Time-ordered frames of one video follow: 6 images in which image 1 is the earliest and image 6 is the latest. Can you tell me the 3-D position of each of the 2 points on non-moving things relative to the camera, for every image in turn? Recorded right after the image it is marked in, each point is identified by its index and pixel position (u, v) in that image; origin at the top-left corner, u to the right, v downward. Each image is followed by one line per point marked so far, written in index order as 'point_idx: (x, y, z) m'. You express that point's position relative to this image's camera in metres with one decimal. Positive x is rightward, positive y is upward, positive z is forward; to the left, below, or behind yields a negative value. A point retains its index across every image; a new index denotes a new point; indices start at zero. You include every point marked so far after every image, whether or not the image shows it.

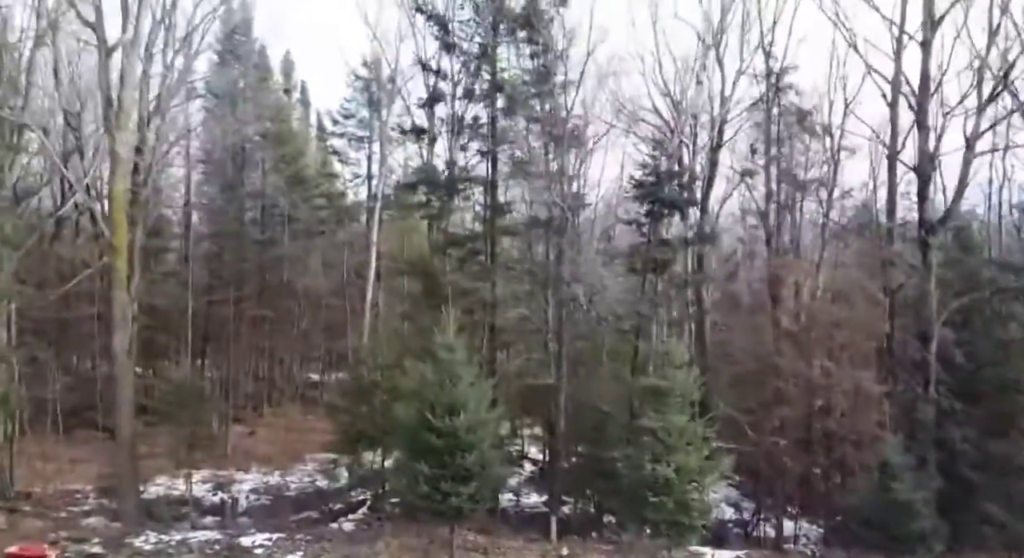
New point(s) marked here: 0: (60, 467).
0: (-8.1, -3.4, +15.7) m
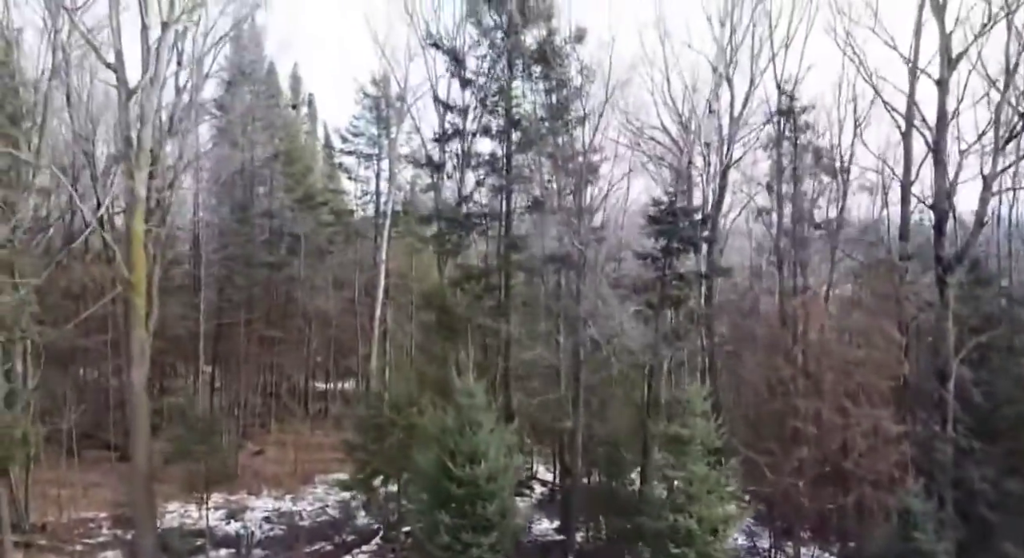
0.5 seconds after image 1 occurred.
0: (-7.8, -3.8, +15.7) m
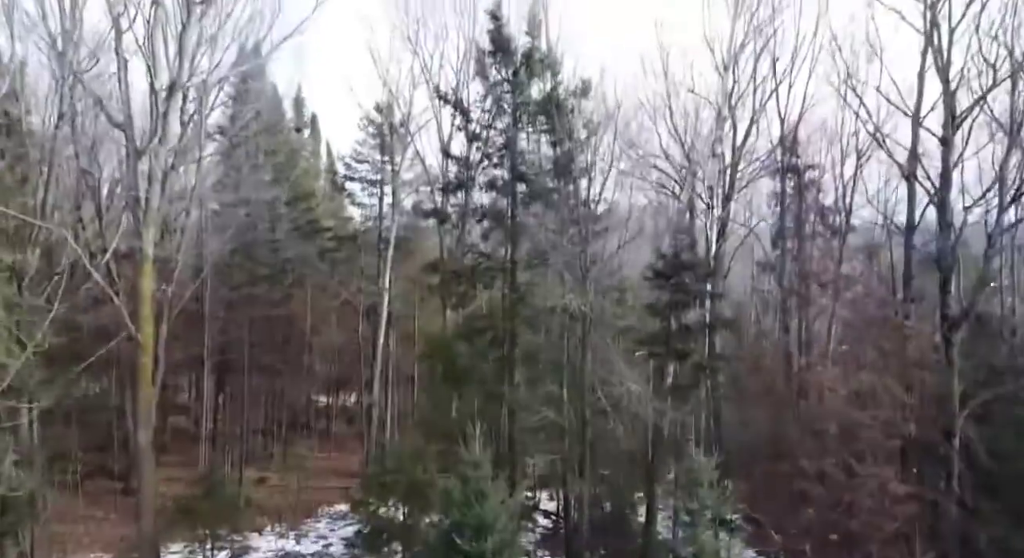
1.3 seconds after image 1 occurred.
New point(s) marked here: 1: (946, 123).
0: (-7.8, -4.6, +15.8) m
1: (+5.9, +2.1, +11.9) m
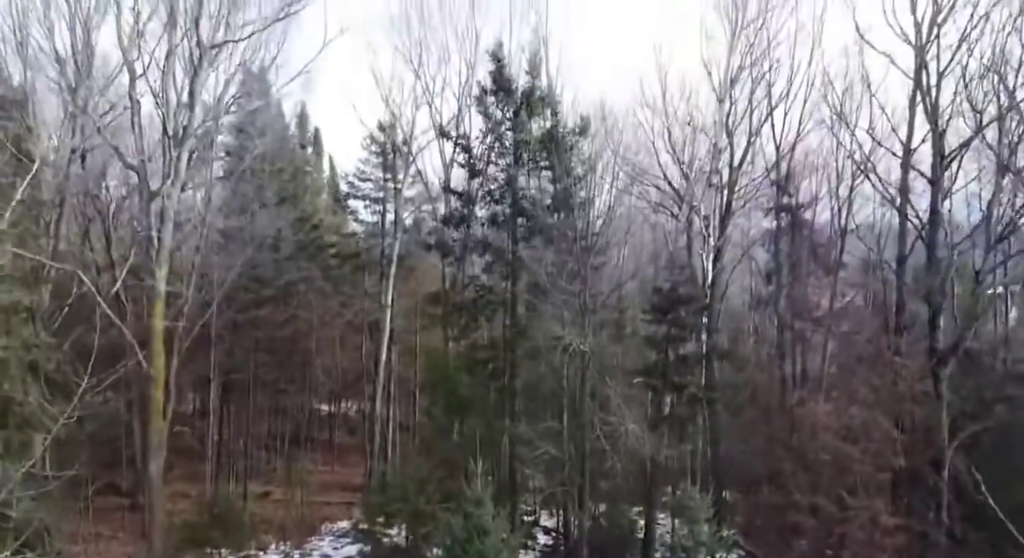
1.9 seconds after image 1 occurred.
0: (-7.8, -5.1, +16.1) m
1: (+5.9, +1.6, +12.2) m
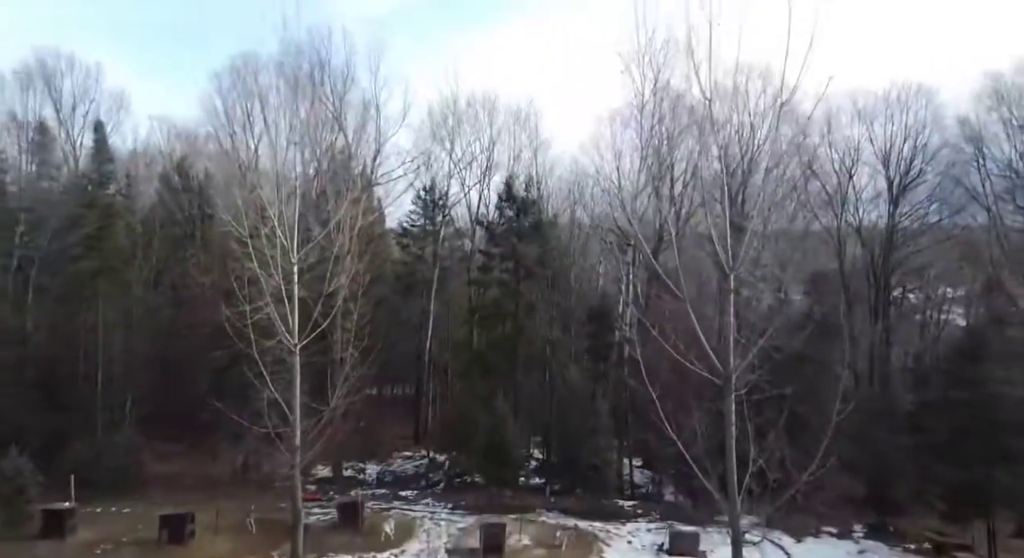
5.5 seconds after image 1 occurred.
0: (-7.7, -5.7, +27.6) m
1: (+6.0, +1.0, +23.7) m
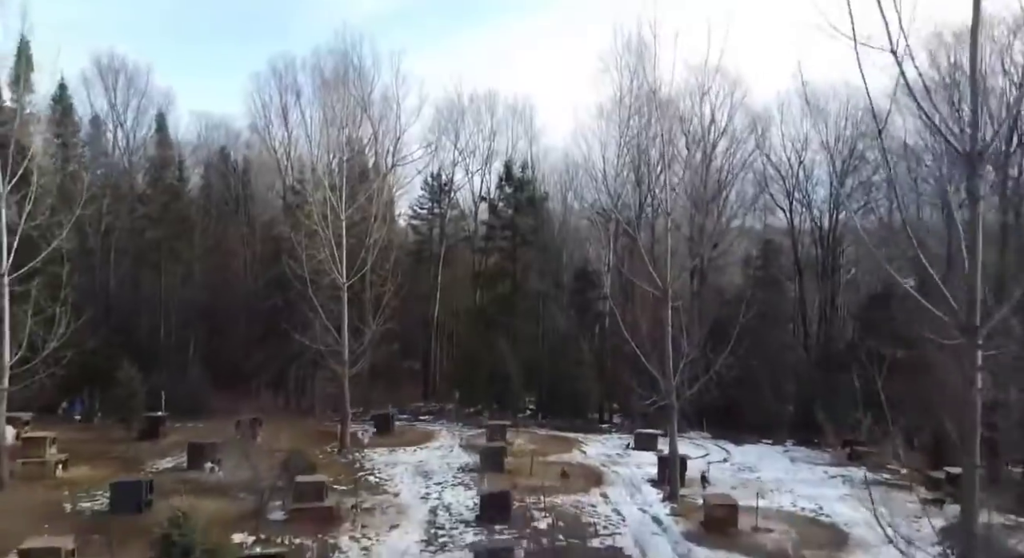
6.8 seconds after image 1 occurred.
0: (-7.7, -4.5, +32.5) m
1: (+5.9, +2.2, +28.7) m
